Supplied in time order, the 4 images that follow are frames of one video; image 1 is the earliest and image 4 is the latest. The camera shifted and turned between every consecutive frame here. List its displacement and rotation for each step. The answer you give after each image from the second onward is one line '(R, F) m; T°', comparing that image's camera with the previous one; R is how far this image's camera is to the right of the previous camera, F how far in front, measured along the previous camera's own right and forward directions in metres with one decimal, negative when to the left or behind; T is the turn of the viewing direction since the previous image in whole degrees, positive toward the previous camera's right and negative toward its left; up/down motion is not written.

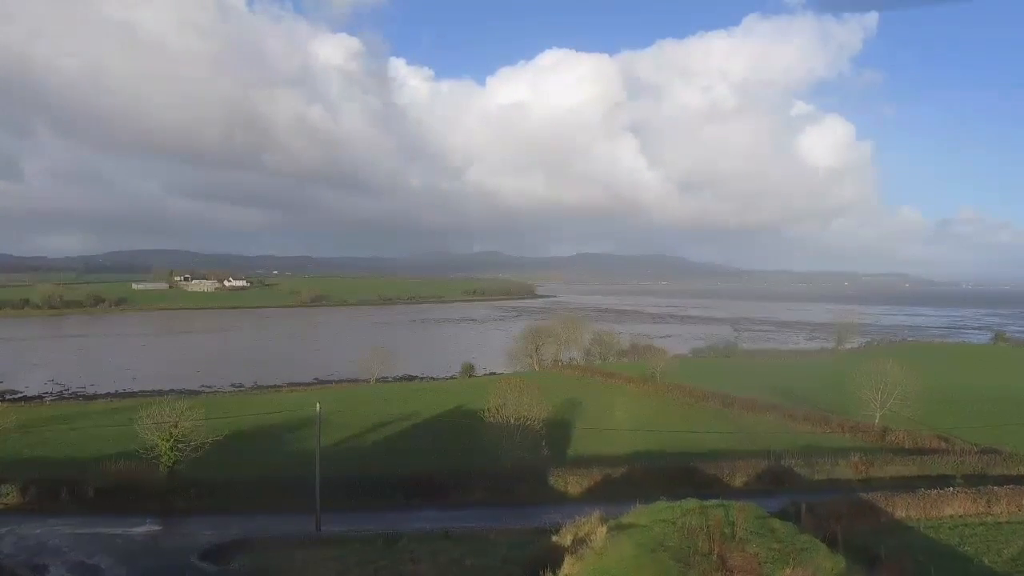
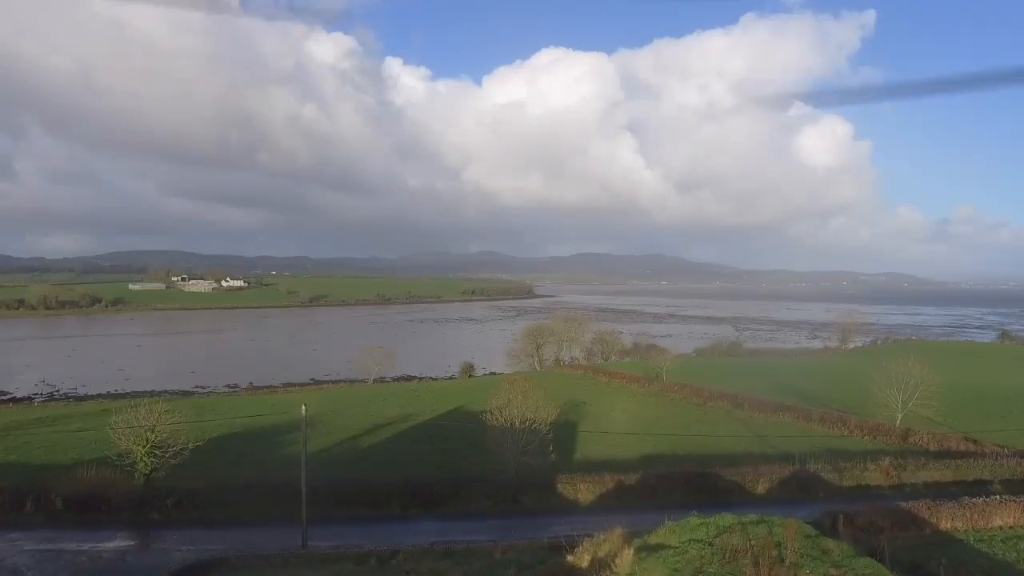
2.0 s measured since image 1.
(-0.2, +1.6) m; 0°
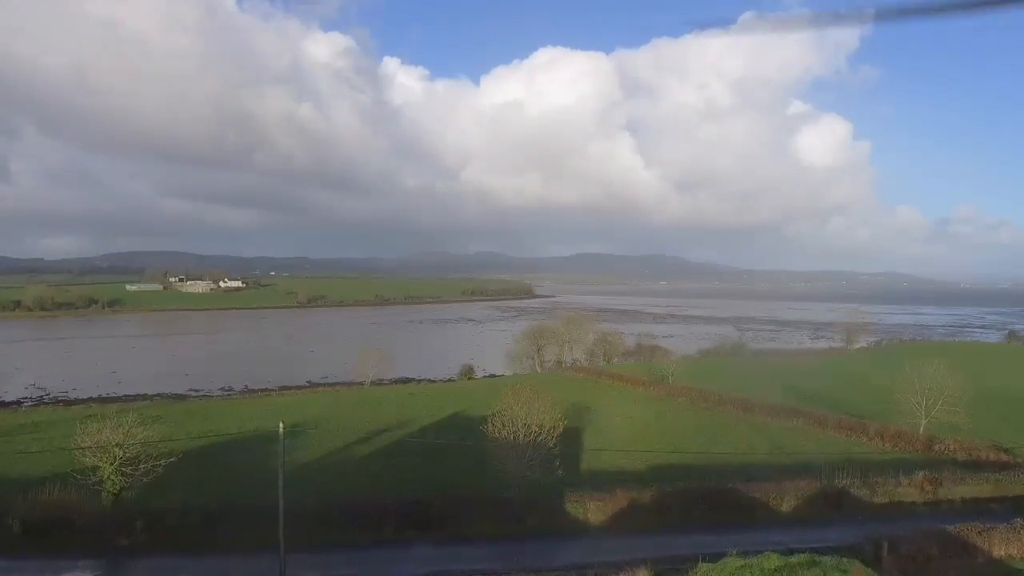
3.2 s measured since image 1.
(-0.1, +1.6) m; 0°
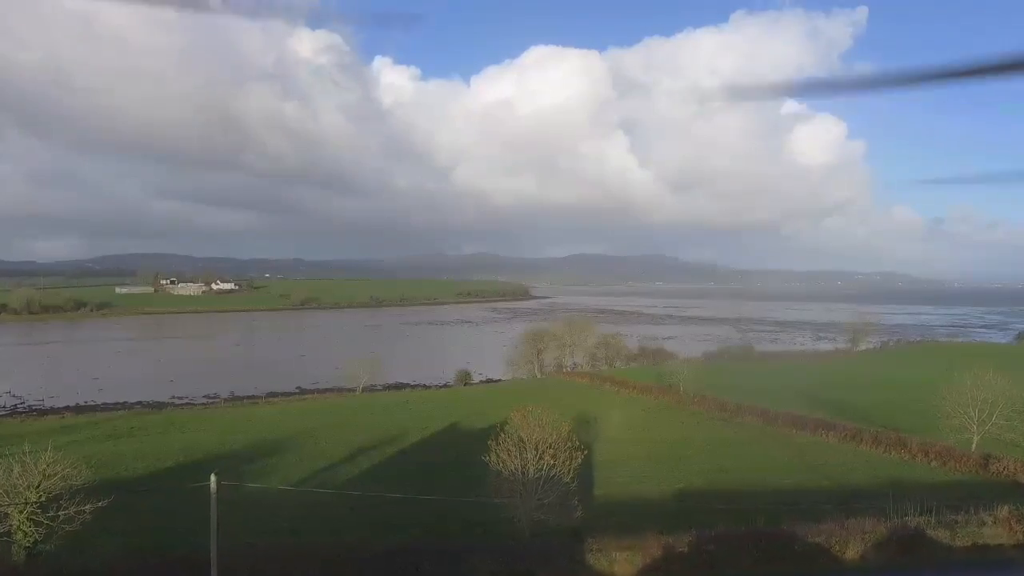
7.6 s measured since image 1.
(-0.3, +3.3) m; 0°
